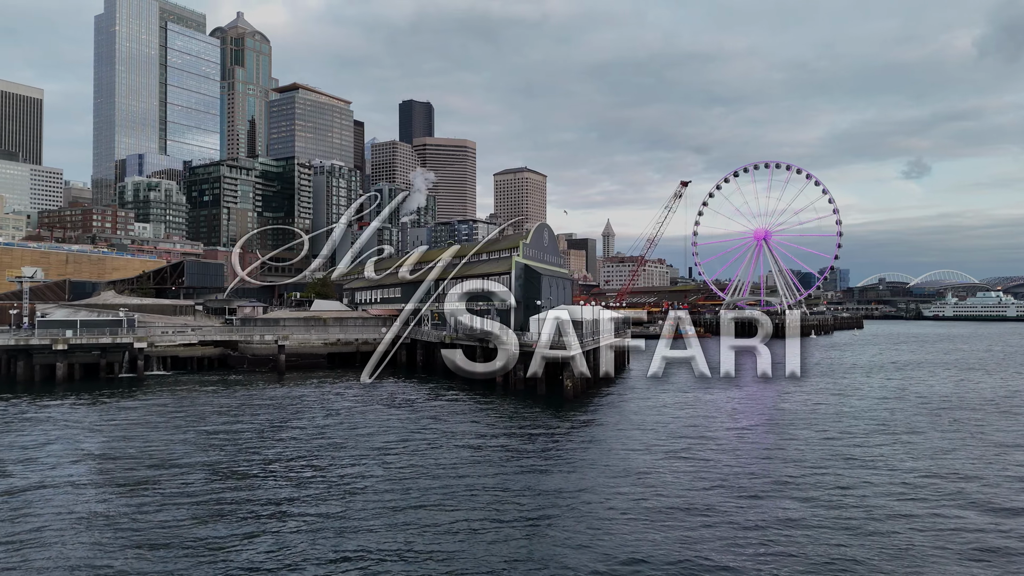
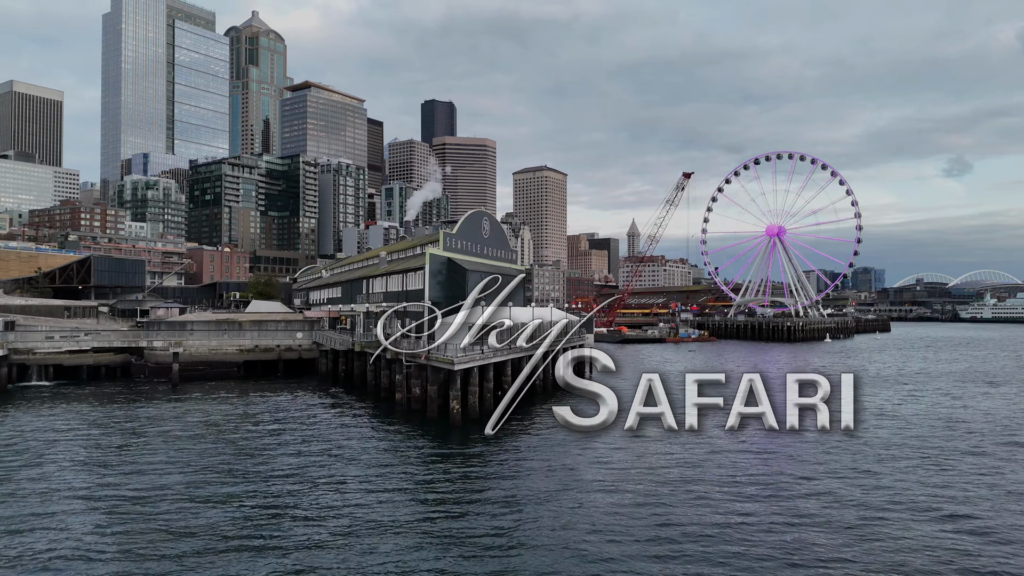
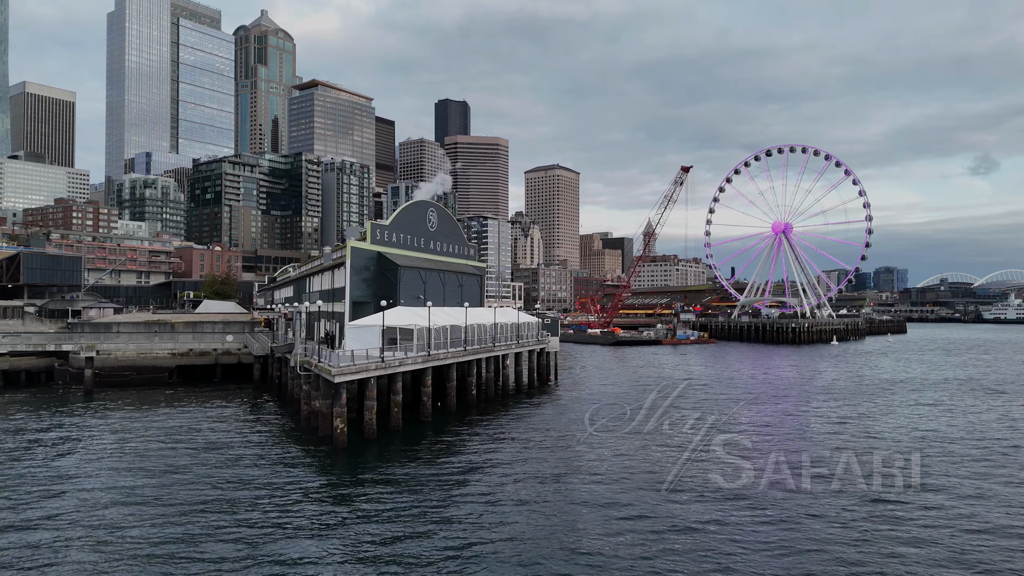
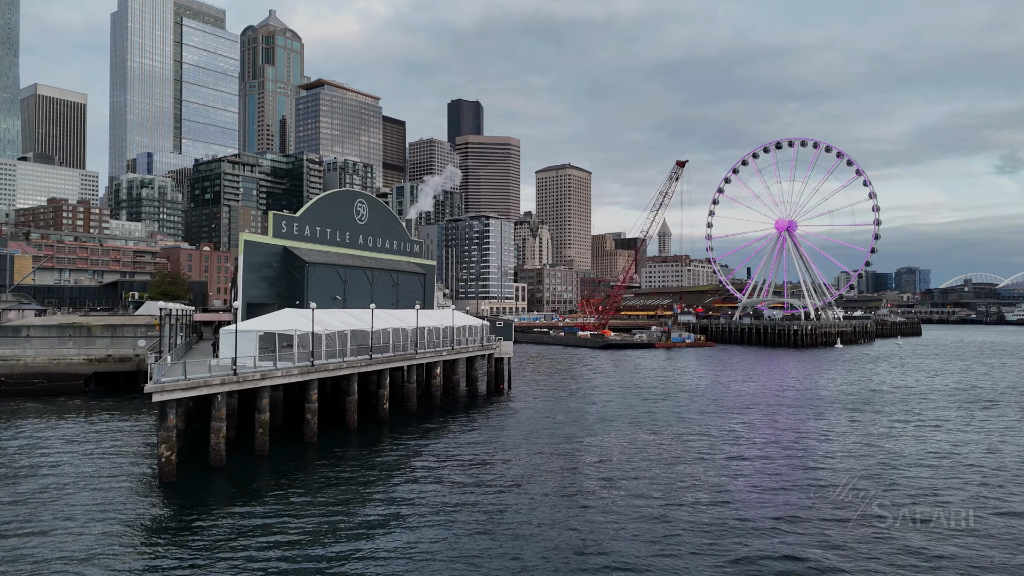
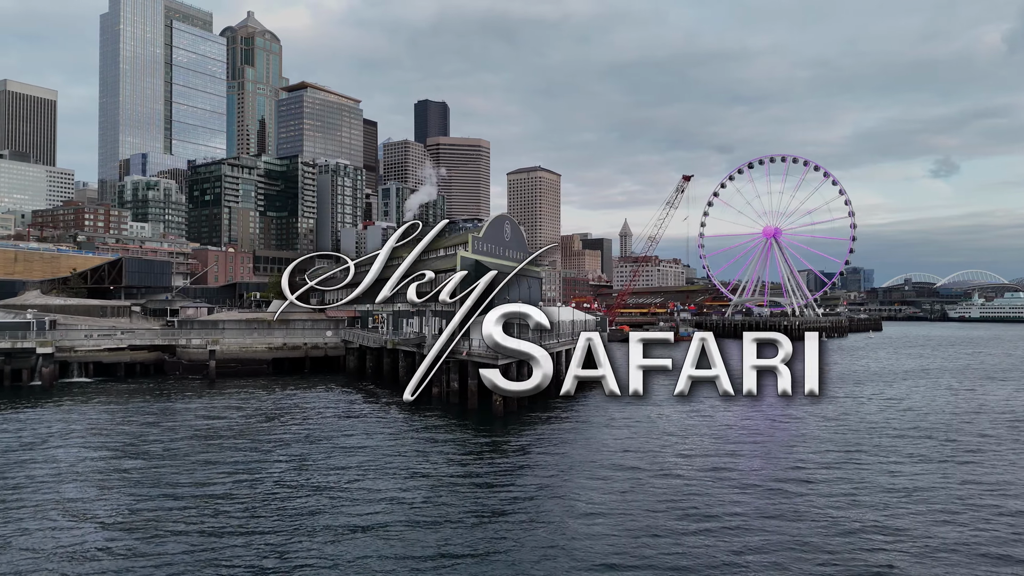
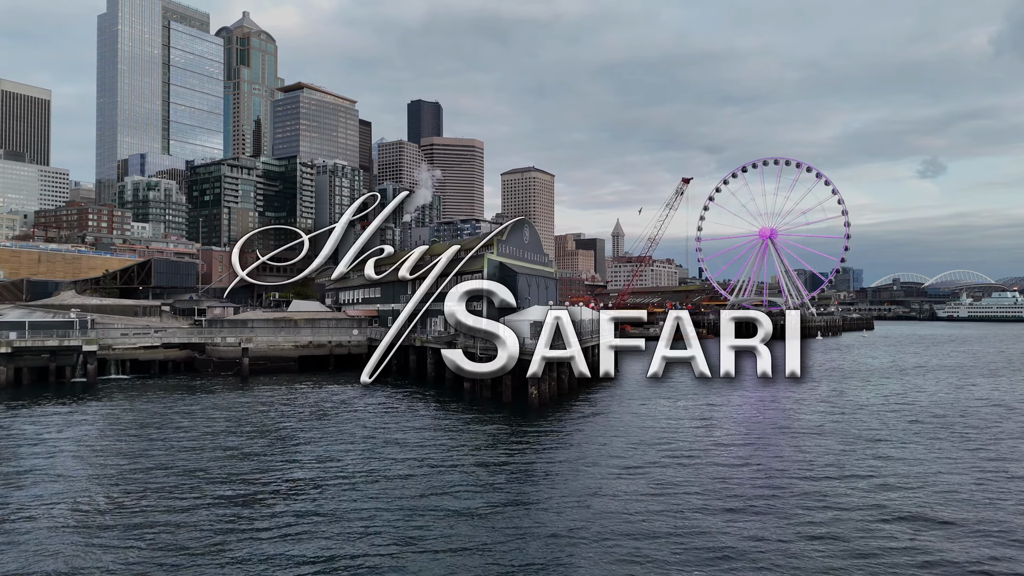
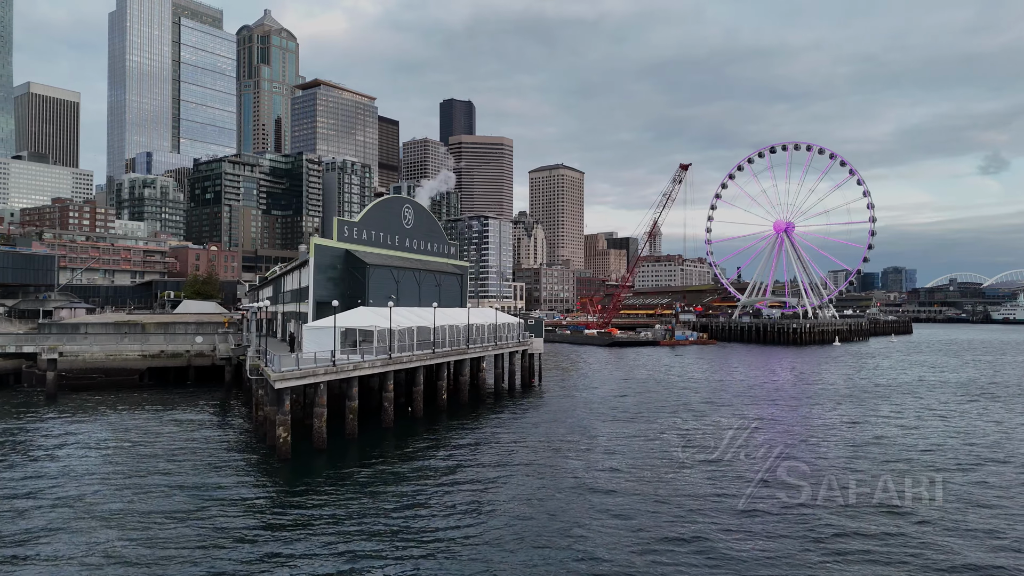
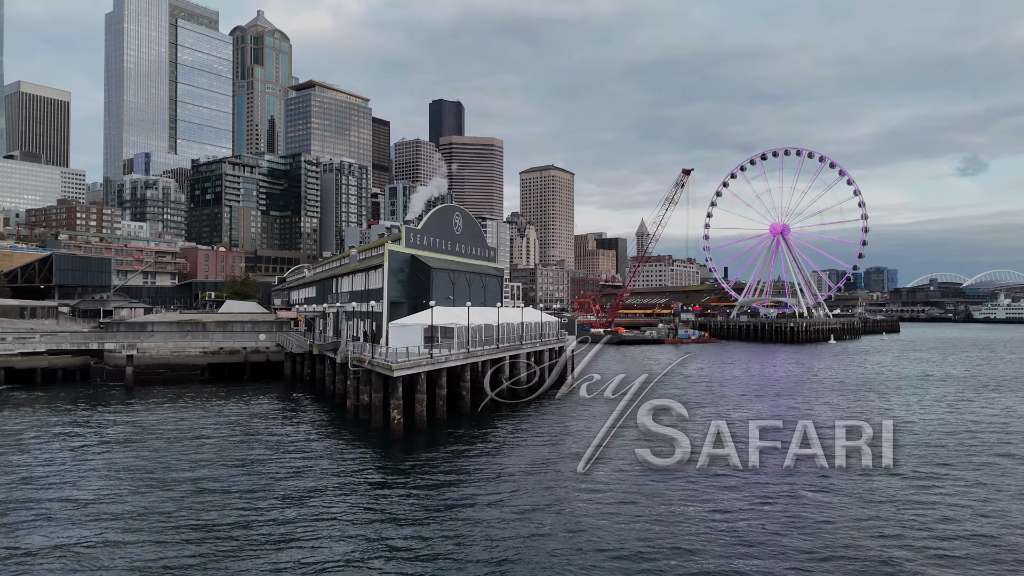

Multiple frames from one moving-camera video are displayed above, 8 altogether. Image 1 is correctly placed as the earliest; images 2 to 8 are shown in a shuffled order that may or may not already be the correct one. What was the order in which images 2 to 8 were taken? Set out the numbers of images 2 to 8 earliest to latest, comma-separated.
6, 5, 2, 8, 3, 7, 4
